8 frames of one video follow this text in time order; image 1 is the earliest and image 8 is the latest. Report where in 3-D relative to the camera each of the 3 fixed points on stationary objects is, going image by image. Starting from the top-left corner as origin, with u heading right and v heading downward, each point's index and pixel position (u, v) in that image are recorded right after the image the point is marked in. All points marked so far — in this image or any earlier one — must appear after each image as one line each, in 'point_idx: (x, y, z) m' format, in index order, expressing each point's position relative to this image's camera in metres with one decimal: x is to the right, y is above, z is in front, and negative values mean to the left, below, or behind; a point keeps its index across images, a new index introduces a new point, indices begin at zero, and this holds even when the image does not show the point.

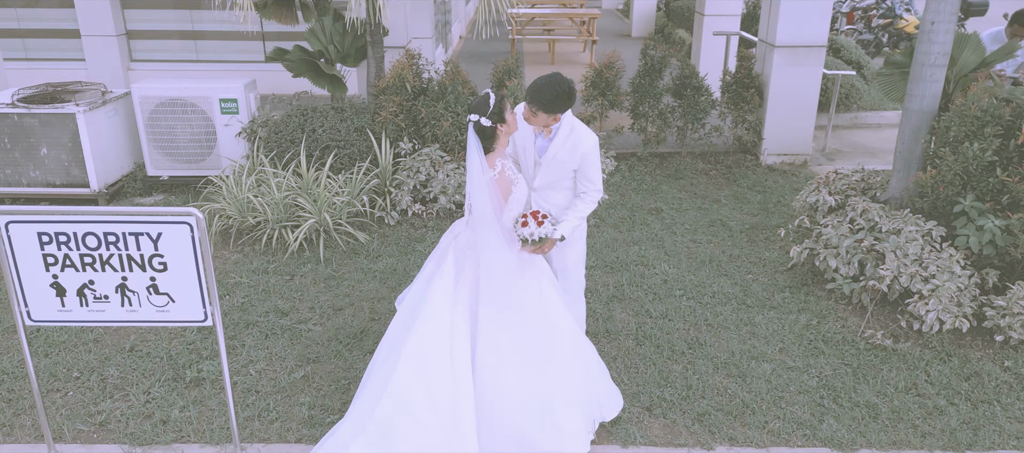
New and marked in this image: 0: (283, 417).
0: (-0.7, -0.5, +2.8) m
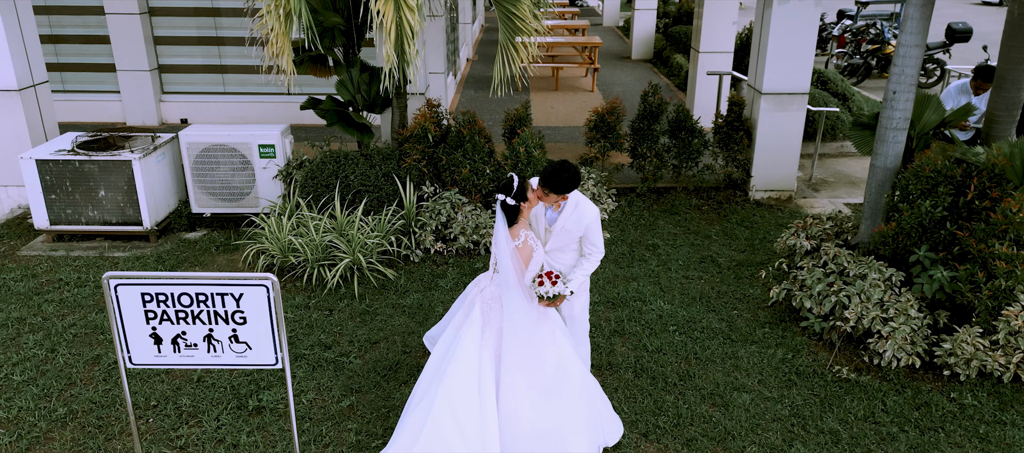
0: (-0.6, -0.7, +3.3) m
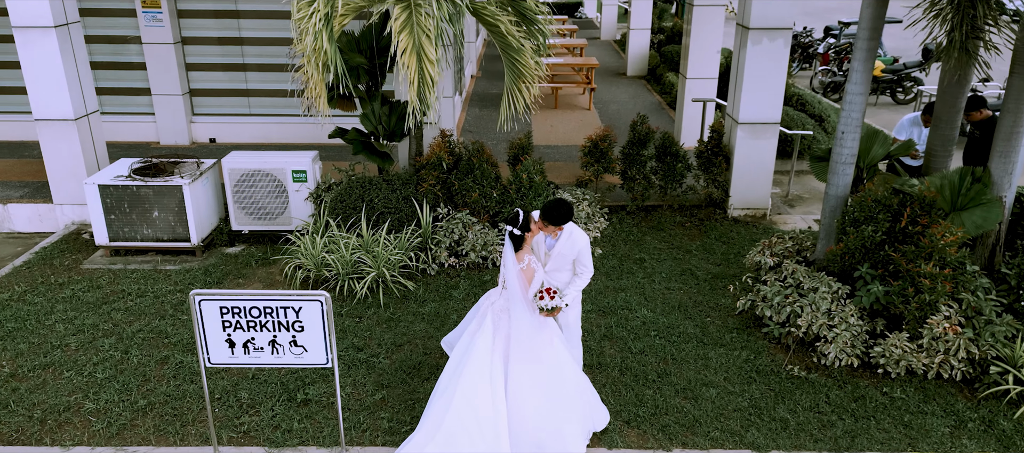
0: (-0.6, -0.8, +4.0) m
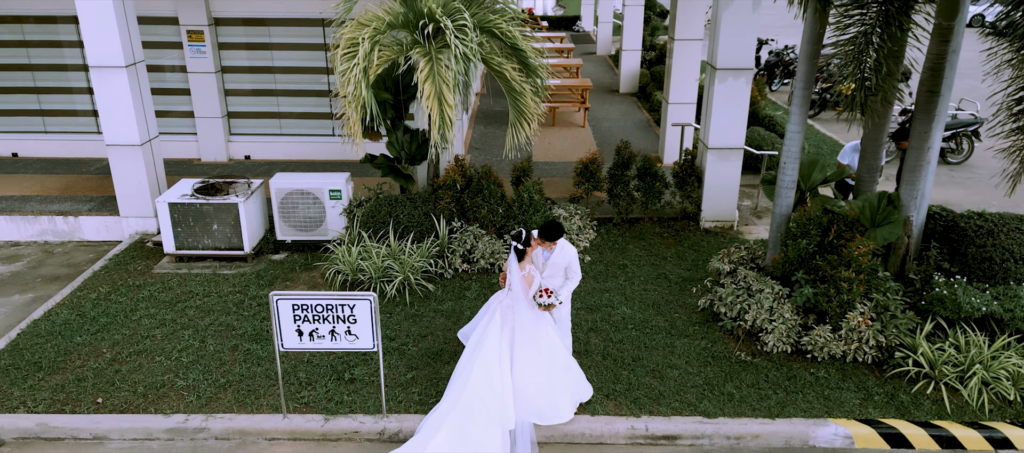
0: (-0.6, -0.9, +5.1) m
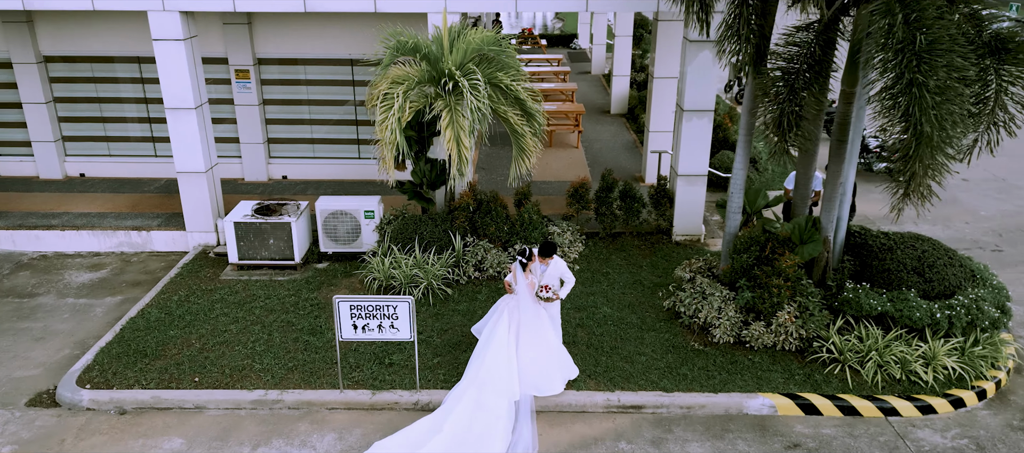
0: (-0.5, -1.0, +6.6) m
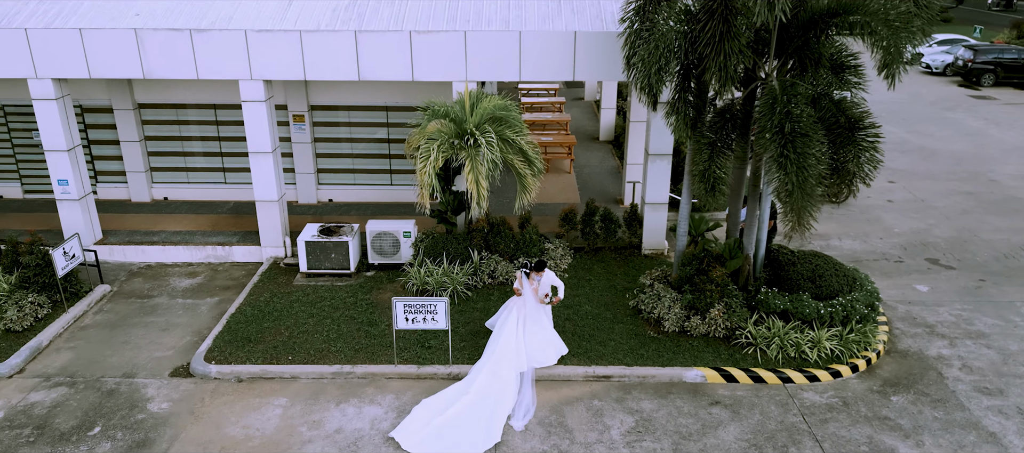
0: (-0.5, -1.2, +9.2) m
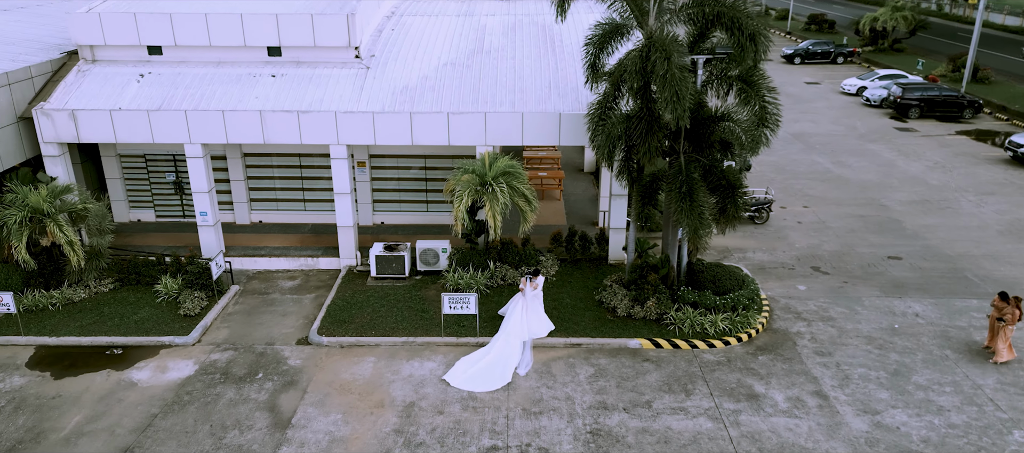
0: (-0.4, -1.5, +14.1) m
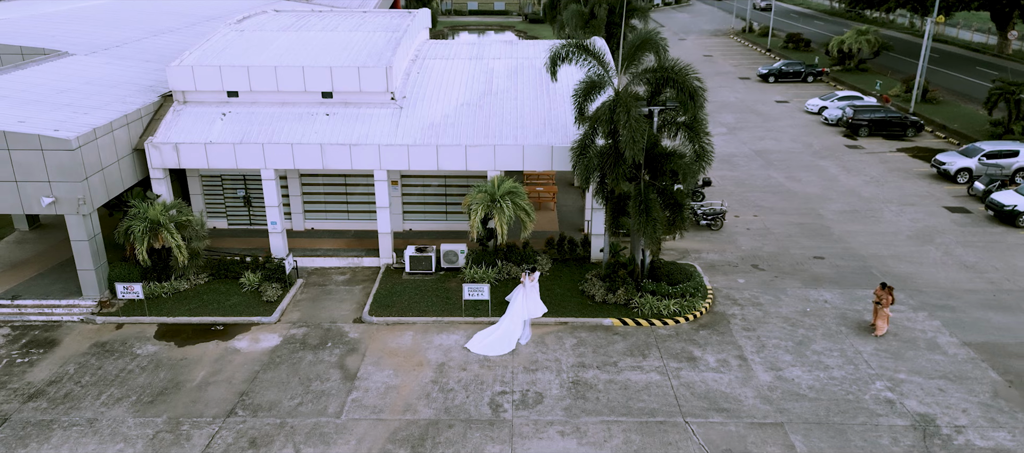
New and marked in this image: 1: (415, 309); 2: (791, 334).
0: (-0.3, -1.7, +18.7) m
1: (-1.9, -1.6, +18.9) m
2: (+5.1, -2.0, +18.1) m
